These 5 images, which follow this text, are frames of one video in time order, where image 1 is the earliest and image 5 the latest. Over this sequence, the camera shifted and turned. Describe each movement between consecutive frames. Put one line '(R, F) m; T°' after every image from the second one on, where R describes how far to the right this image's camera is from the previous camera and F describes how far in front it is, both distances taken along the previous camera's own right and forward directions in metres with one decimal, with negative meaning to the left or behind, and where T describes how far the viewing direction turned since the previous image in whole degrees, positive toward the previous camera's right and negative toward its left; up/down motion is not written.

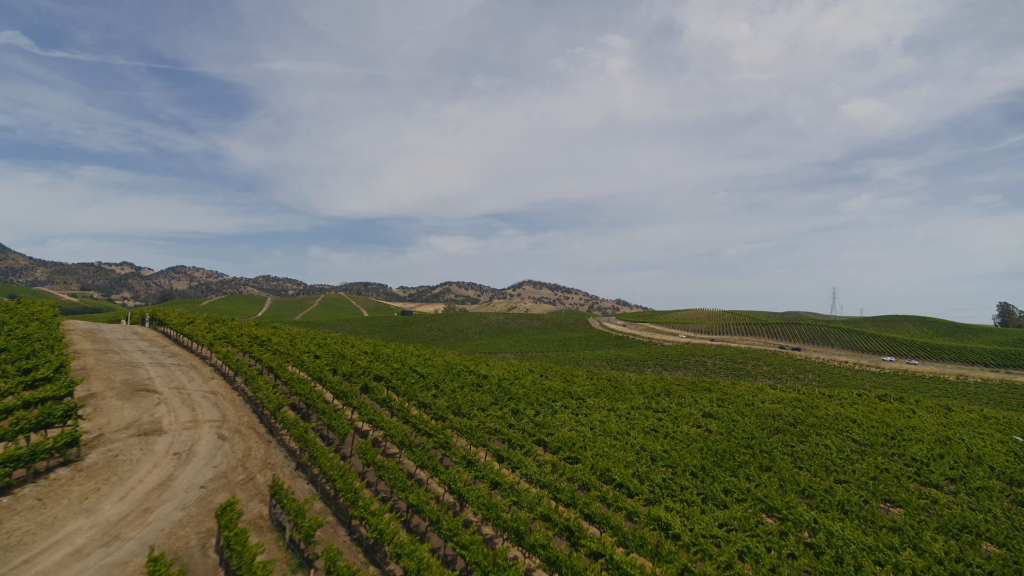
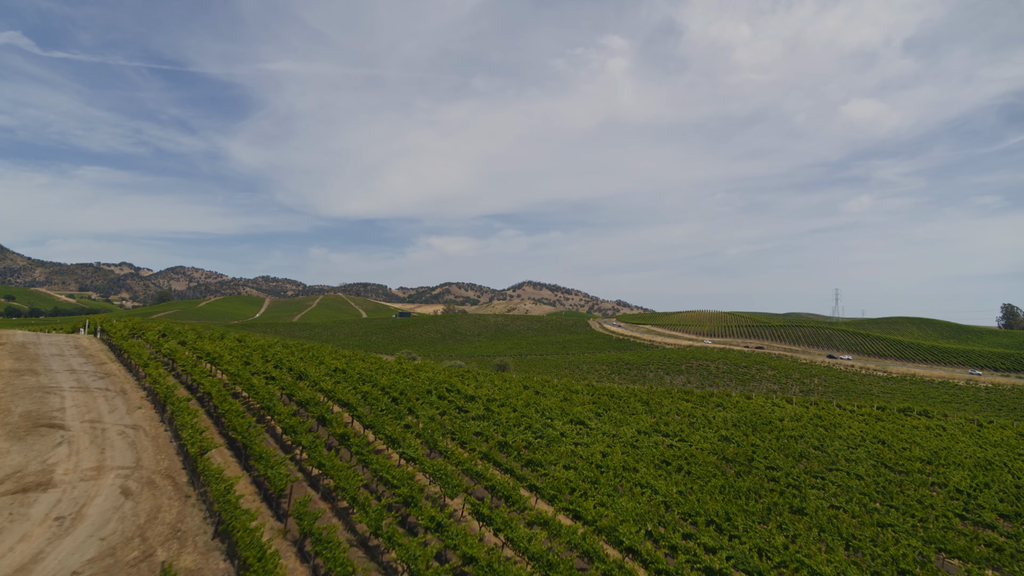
(+0.2, +1.4) m; 0°
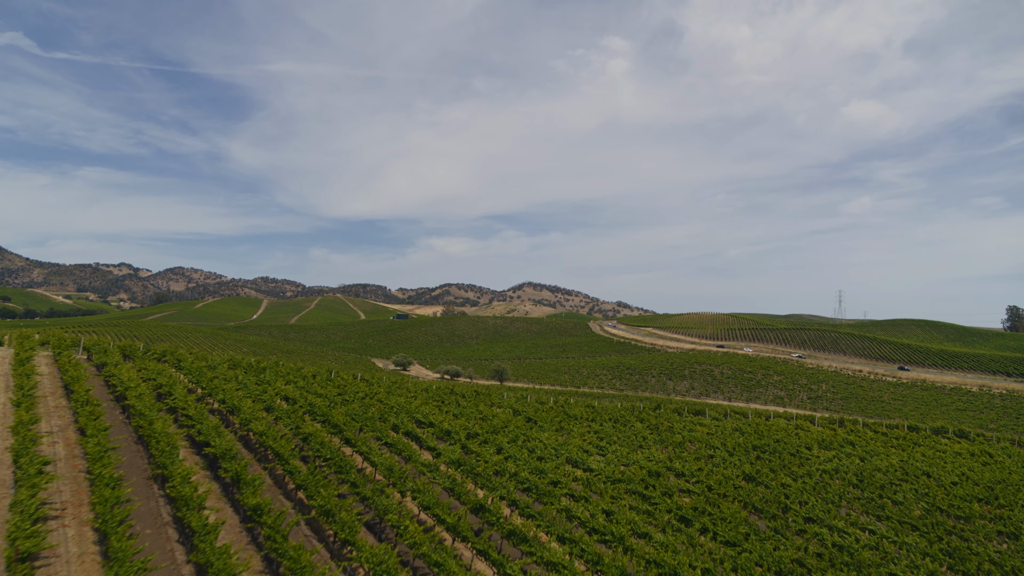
(+0.4, +1.9) m; 0°
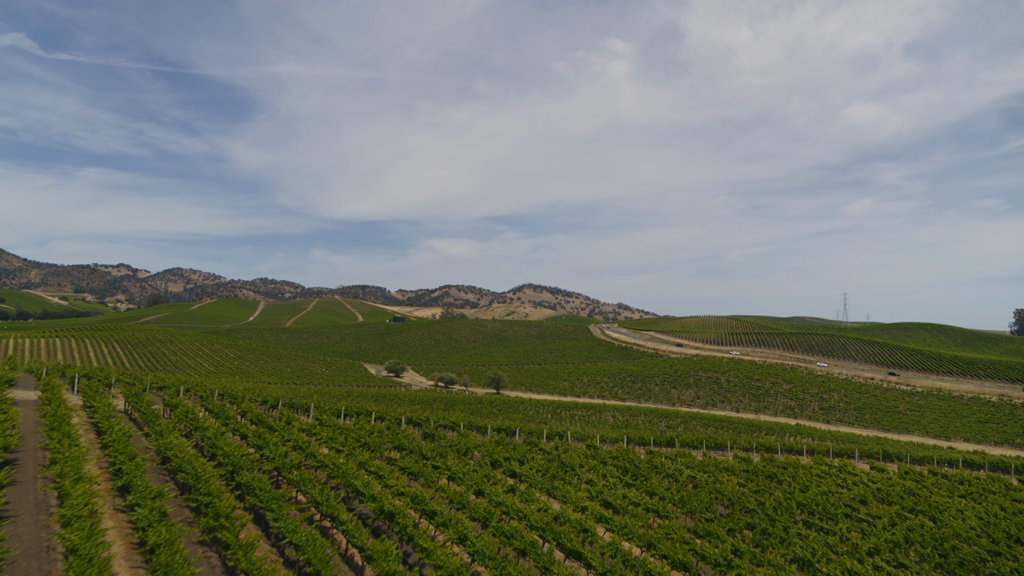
(+0.4, +2.7) m; 0°
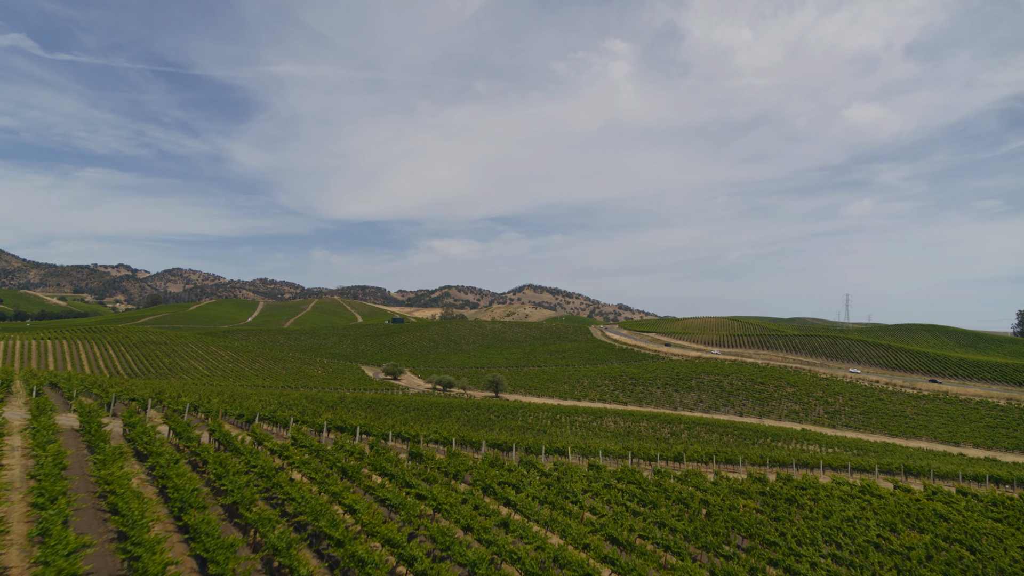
(+0.1, +1.0) m; 0°
